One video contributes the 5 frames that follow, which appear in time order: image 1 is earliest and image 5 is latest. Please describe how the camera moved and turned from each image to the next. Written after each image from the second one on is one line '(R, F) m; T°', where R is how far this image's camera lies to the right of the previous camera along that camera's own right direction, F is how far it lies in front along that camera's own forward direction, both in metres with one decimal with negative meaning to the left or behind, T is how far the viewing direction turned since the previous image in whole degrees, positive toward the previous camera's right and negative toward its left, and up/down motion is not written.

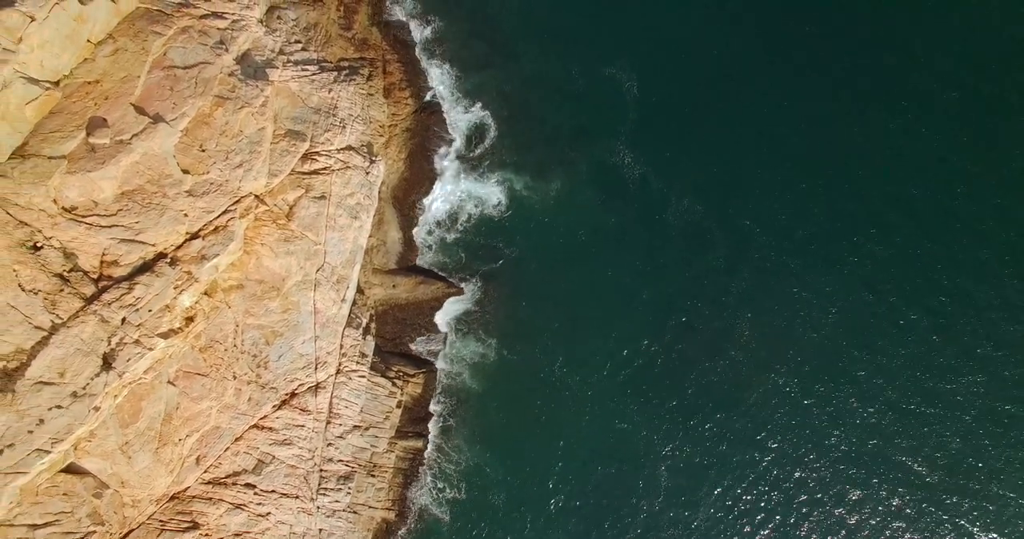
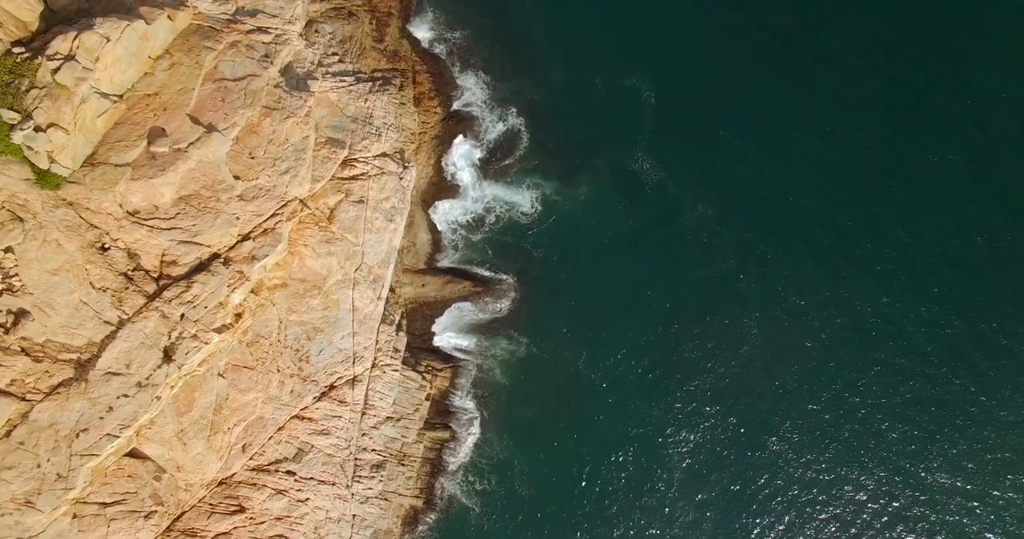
(-1.6, -2.3) m; 0°
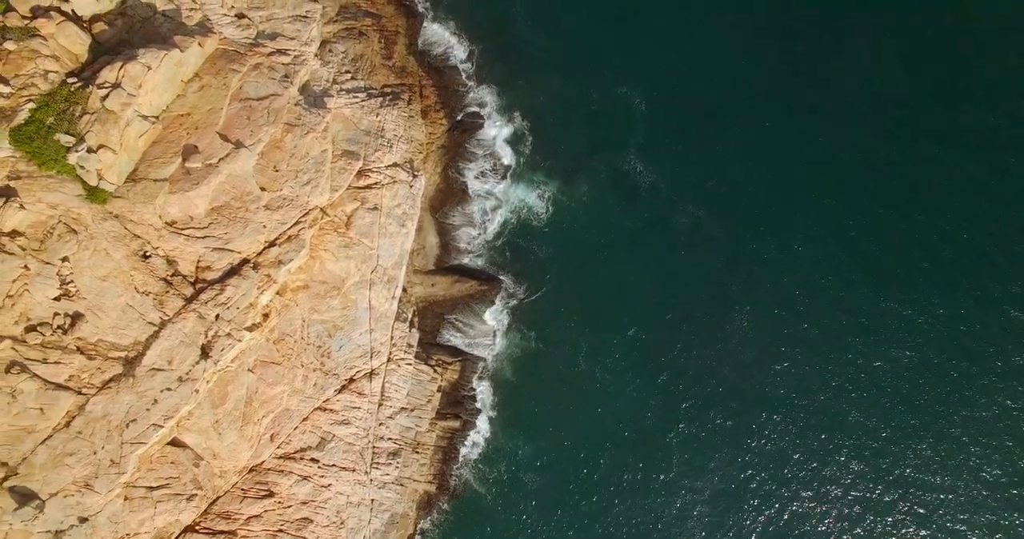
(-0.2, -3.2) m; 0°
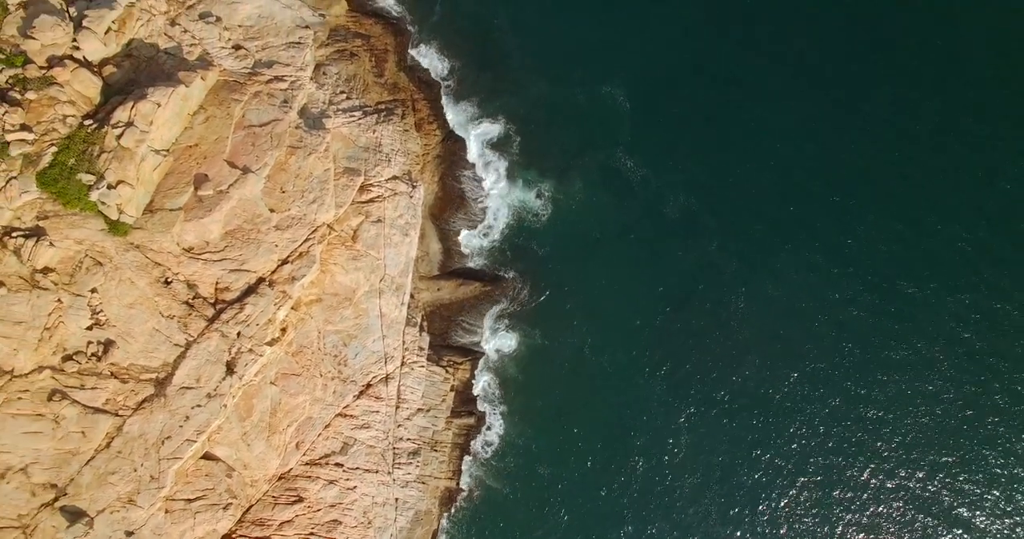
(0.0, -2.0) m; 0°
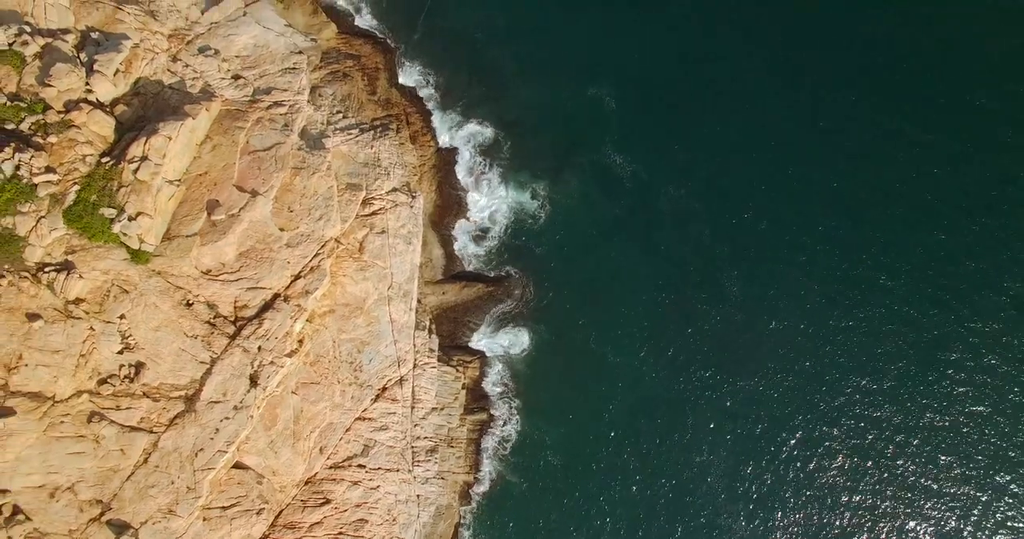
(+0.1, -2.1) m; 0°
